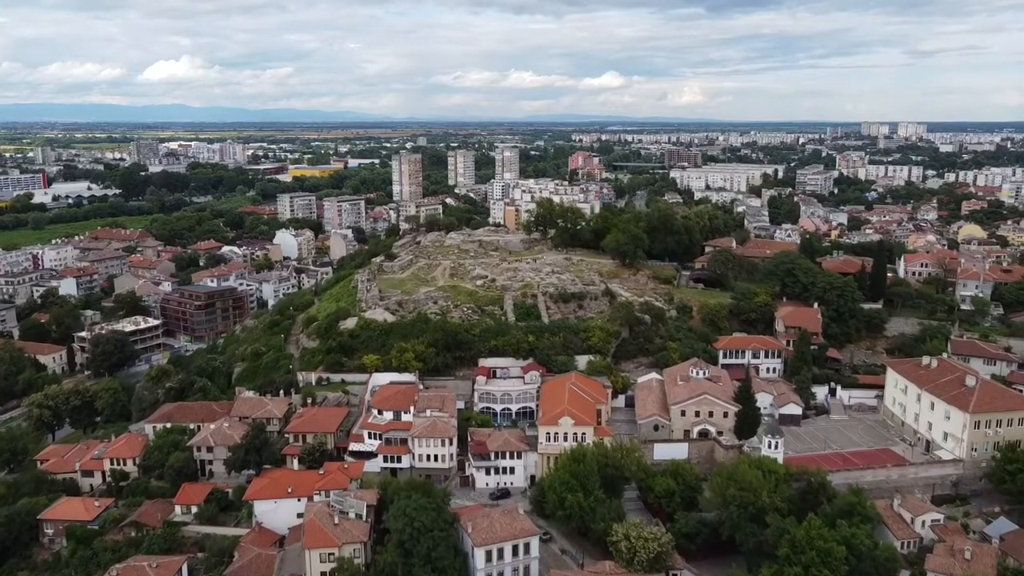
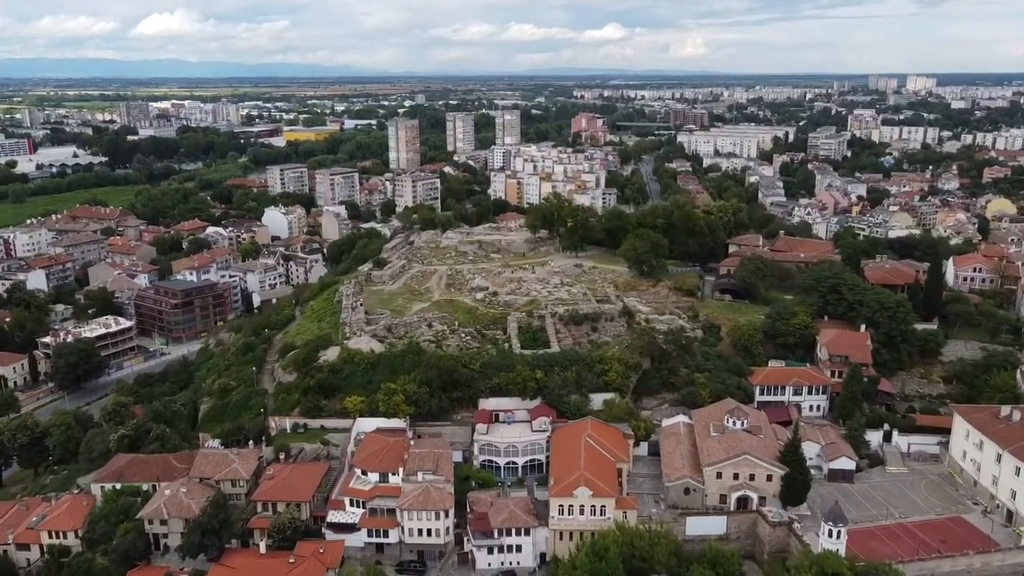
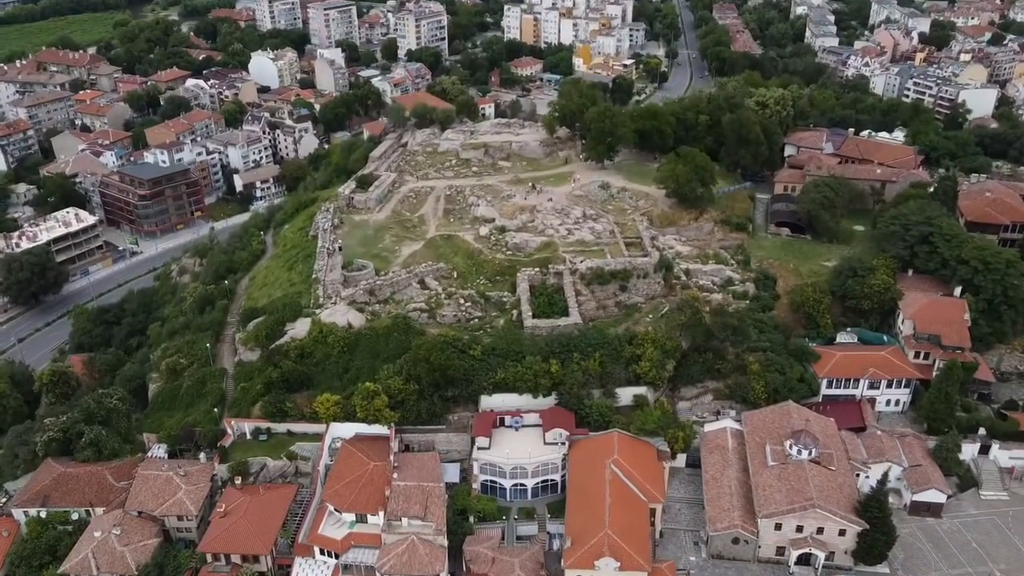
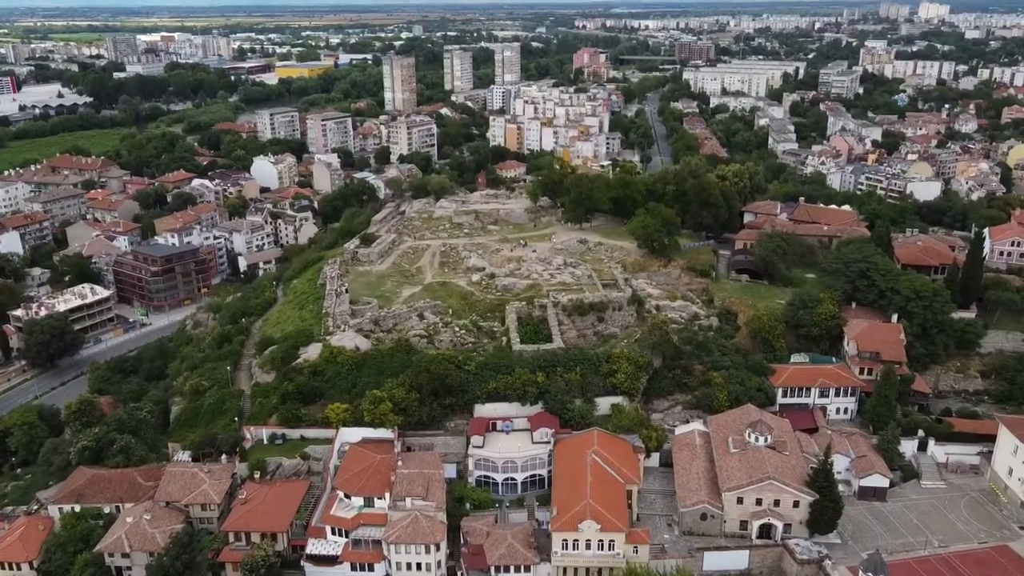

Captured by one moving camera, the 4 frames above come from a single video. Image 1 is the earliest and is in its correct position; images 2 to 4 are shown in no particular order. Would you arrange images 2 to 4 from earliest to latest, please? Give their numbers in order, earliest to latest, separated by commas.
2, 4, 3
